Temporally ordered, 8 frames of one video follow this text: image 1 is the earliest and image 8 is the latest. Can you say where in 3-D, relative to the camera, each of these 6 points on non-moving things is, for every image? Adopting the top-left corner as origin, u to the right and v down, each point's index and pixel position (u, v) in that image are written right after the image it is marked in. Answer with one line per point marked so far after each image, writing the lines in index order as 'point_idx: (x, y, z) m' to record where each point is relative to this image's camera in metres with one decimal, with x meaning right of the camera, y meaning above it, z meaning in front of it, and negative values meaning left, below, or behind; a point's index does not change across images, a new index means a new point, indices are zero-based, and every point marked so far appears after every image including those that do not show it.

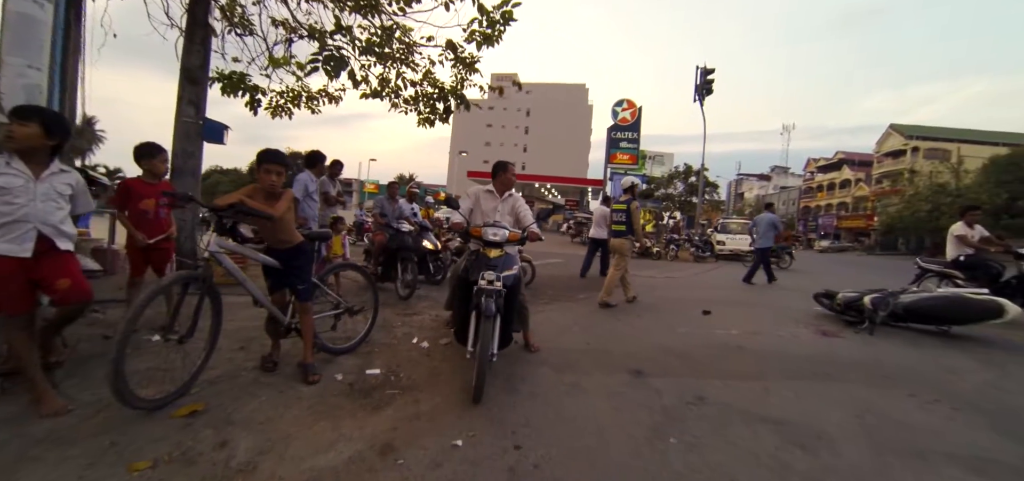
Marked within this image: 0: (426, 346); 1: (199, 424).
0: (-0.8, -0.9, +3.4) m
1: (-1.5, -0.9, +1.9) m
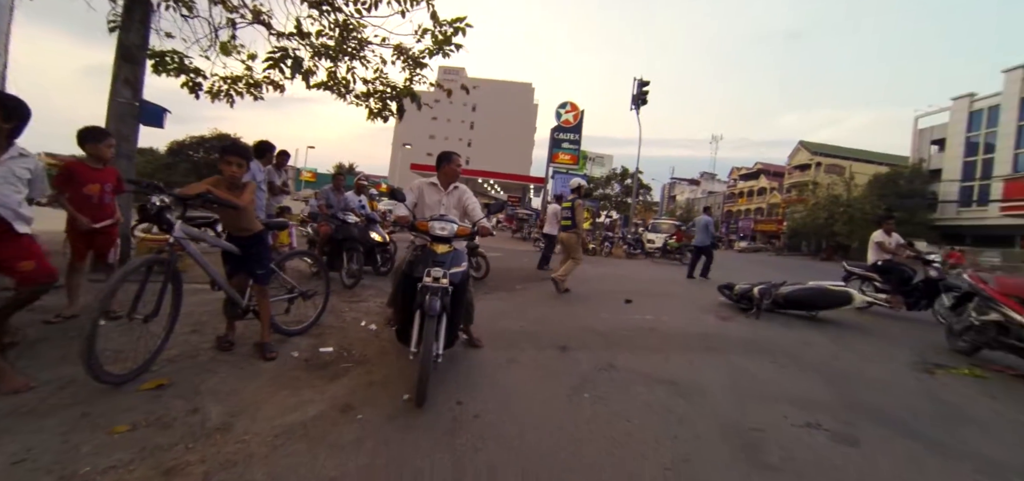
0: (-1.3, -0.8, +3.6) m
1: (-1.8, -0.8, +2.1) m
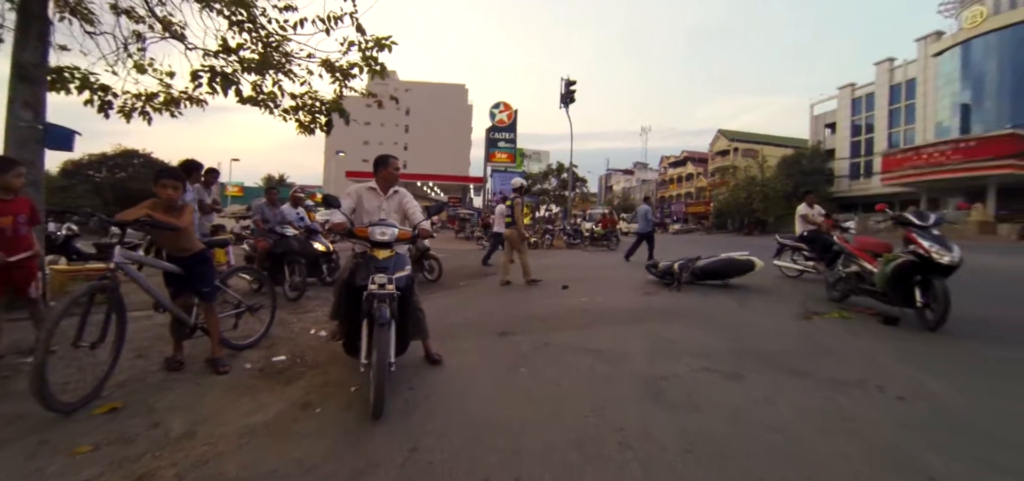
0: (-1.8, -0.9, +3.8) m
1: (-2.2, -1.0, +2.2) m
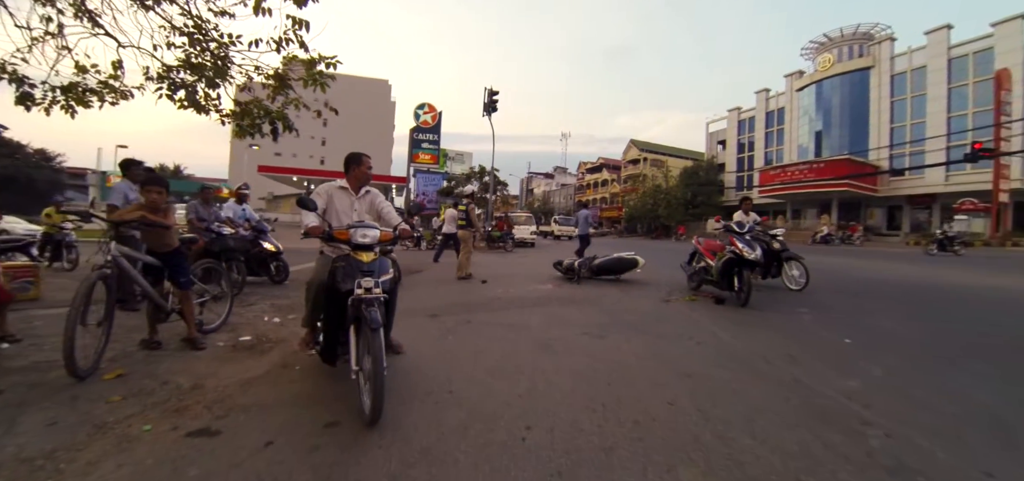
0: (-2.6, -0.9, +4.4) m
1: (-2.7, -1.0, +2.7) m
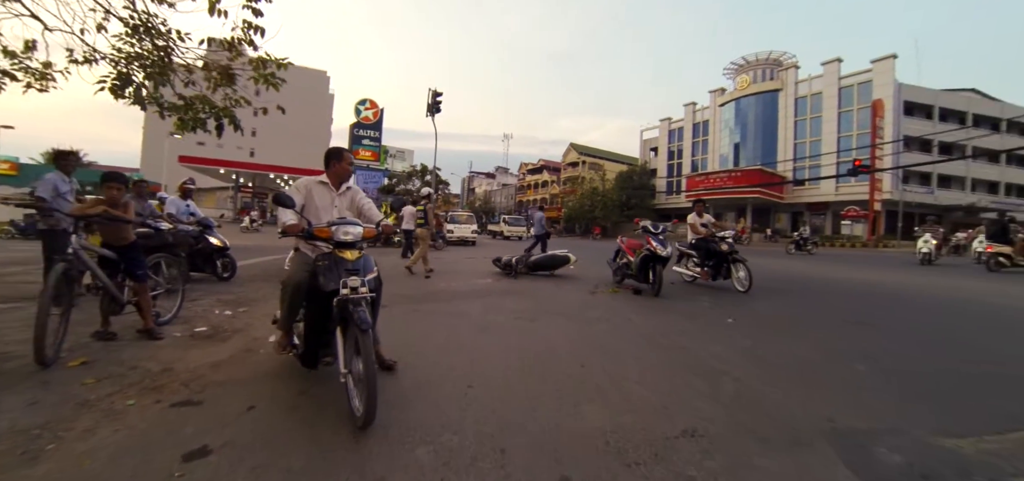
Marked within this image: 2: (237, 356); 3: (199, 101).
0: (-3.3, -0.9, +4.5) m
1: (-3.1, -0.9, +2.9) m
2: (-2.3, -1.0, +3.3) m
3: (-4.6, +2.0, +5.7) m
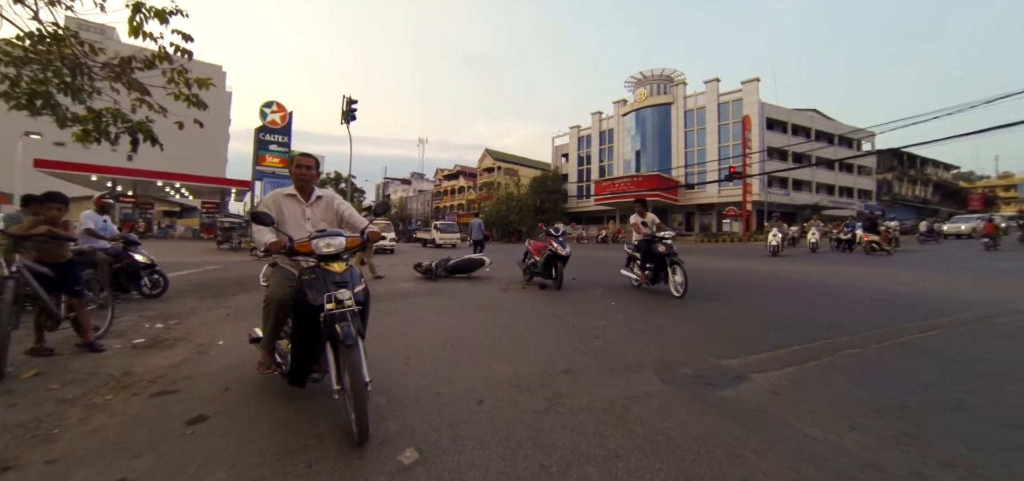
0: (-4.2, -1.0, +4.7) m
1: (-3.7, -1.1, +3.2) m
2: (-3.0, -1.1, +3.6) m
3: (-5.8, +1.8, +5.6) m
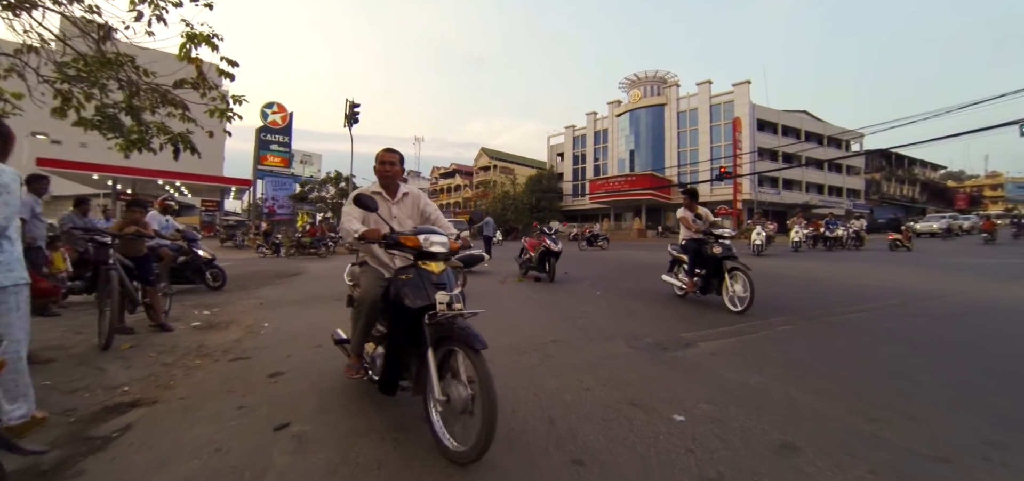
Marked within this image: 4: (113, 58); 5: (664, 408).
0: (-4.3, -1.0, +5.5) m
1: (-3.7, -1.1, +3.9) m
2: (-3.0, -1.1, +4.4) m
3: (-5.8, +1.8, +6.3) m
4: (-6.1, +2.7, +5.8) m
5: (+1.0, -1.1, +2.5) m
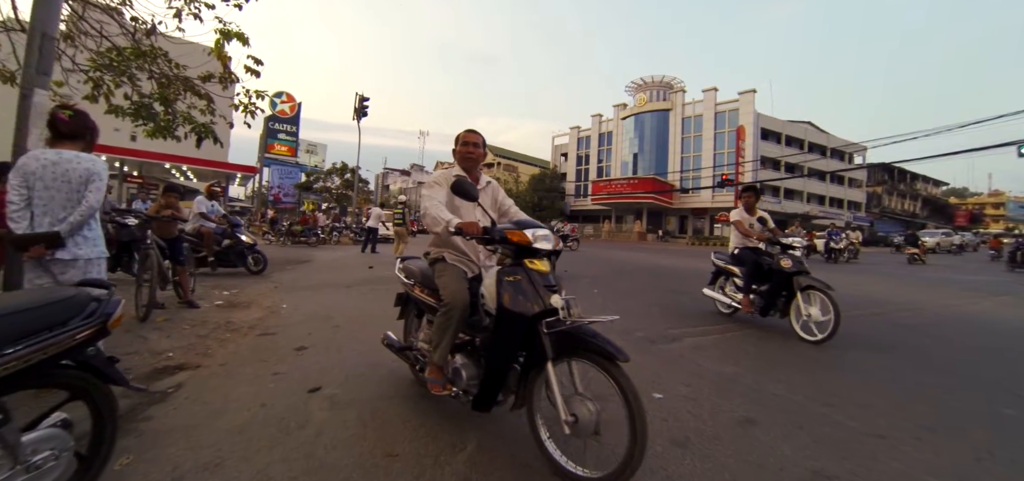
0: (-4.2, -0.8, +5.8) m
1: (-3.7, -0.9, +4.3) m
2: (-3.0, -0.9, +4.8) m
3: (-5.7, +2.1, +6.6) m
4: (-5.9, +3.0, +6.2) m
5: (+1.0, -1.1, +2.8) m
